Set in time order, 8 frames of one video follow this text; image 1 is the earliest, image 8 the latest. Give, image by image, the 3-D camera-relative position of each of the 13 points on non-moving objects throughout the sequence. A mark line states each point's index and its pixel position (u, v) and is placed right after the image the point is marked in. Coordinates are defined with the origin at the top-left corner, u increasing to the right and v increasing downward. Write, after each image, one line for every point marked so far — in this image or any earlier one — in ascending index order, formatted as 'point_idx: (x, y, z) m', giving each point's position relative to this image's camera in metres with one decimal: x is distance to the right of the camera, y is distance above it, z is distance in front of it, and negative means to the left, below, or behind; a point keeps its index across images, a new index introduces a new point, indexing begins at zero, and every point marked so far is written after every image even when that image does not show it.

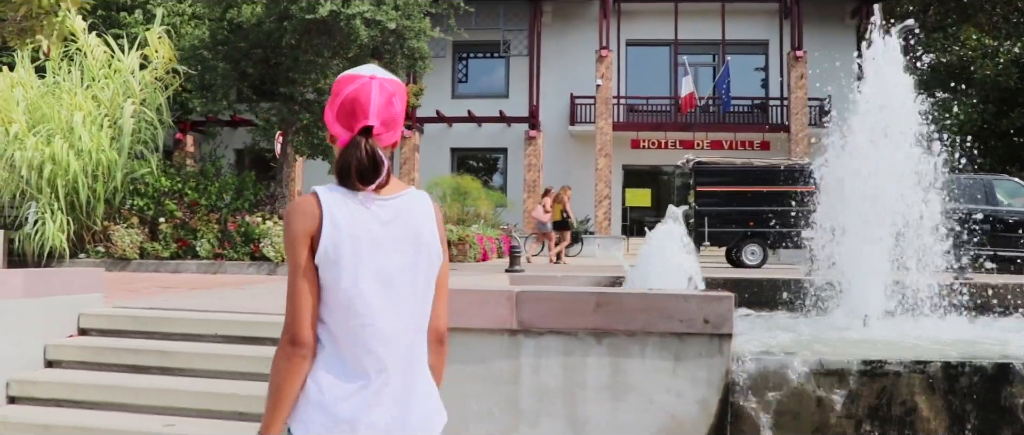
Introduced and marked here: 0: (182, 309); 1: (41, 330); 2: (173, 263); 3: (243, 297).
0: (-2.1, -0.6, +6.5) m
1: (-2.6, -0.6, +5.8) m
2: (-3.8, -0.5, +11.8) m
3: (-2.1, -0.6, +7.9) m
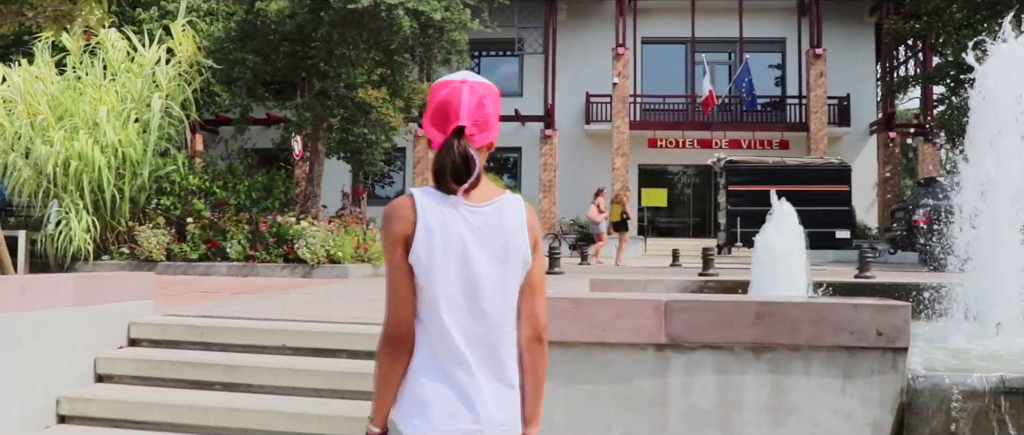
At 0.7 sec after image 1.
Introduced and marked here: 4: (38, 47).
0: (-1.6, -0.6, +5.9) m
1: (-2.1, -0.6, +5.2) m
2: (-3.3, -0.5, +11.3) m
3: (-1.6, -0.6, +7.3) m
4: (-5.4, +1.9, +11.9) m
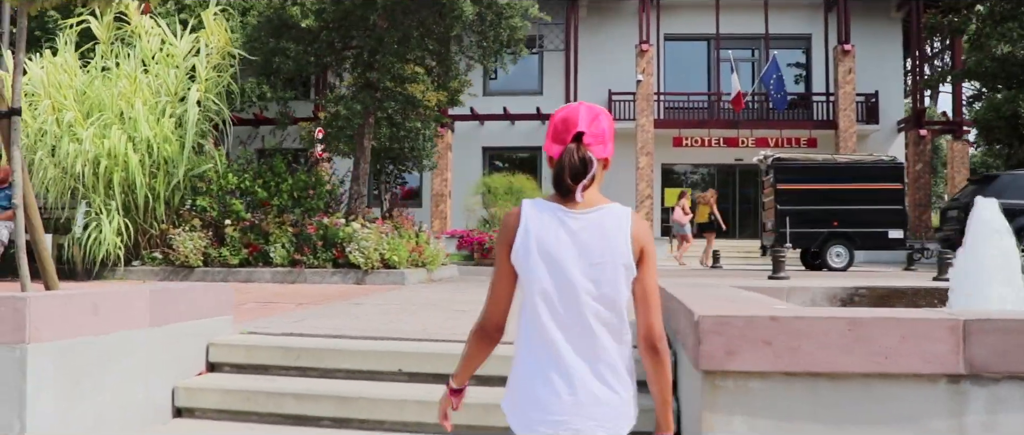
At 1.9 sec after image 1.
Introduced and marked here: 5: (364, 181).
0: (-0.9, -0.6, +5.1) m
1: (-1.4, -0.6, +4.3) m
2: (-2.7, -0.5, +10.4) m
3: (-0.9, -0.6, +6.4) m
4: (-4.7, +1.9, +11.0) m
5: (-1.7, +0.4, +11.9) m
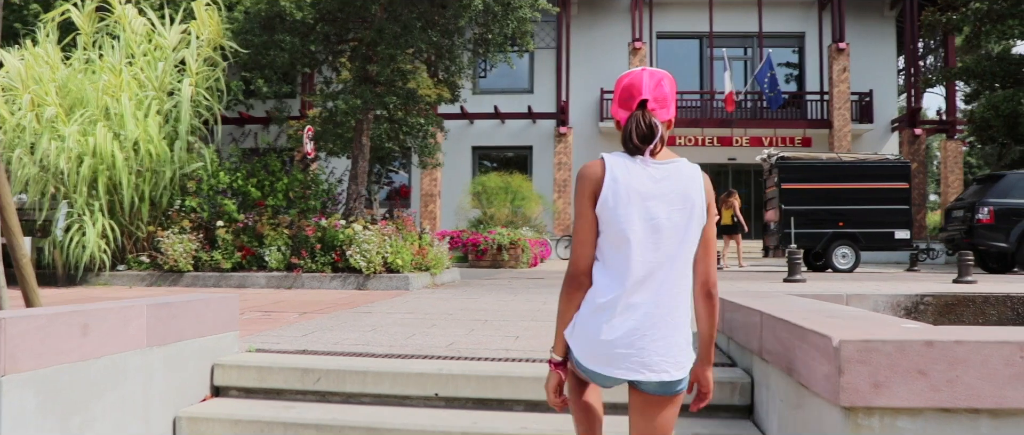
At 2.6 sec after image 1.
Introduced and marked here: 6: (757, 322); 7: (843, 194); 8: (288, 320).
0: (-0.7, -0.6, +4.5) m
1: (-1.2, -0.6, +3.7) m
2: (-2.6, -0.5, +9.8) m
3: (-0.8, -0.6, +5.8) m
4: (-4.6, +1.9, +10.4) m
5: (-1.6, +0.4, +11.3) m
6: (+0.9, -0.4, +3.7) m
7: (+5.6, +0.4, +17.7) m
8: (-1.3, -0.6, +6.2) m
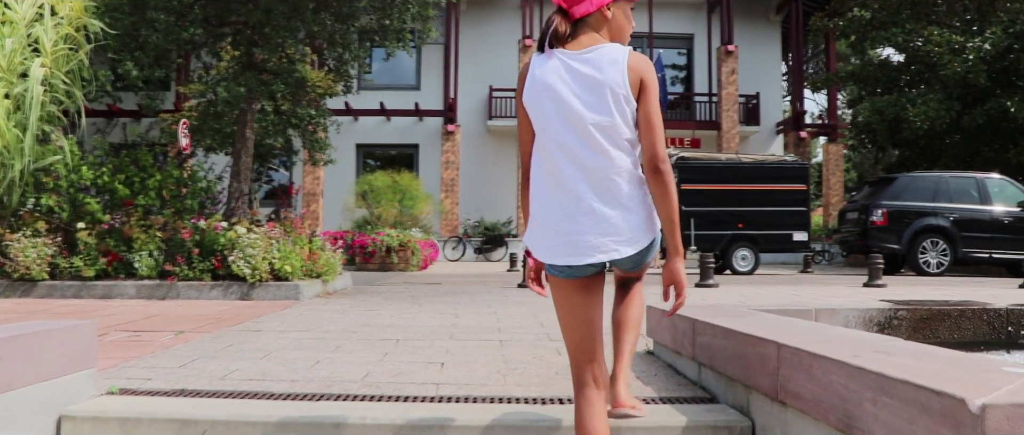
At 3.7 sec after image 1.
0: (-1.0, -0.6, +3.6) m
1: (-1.4, -0.6, +2.8) m
2: (-3.4, -0.6, +8.6) m
3: (-1.1, -0.6, +4.9) m
4: (-5.5, +1.9, +9.0) m
5: (-2.6, +0.4, +10.2) m
6: (+0.7, -0.4, +2.9) m
7: (+3.8, +0.4, +17.4) m
8: (-1.7, -0.6, +5.2) m
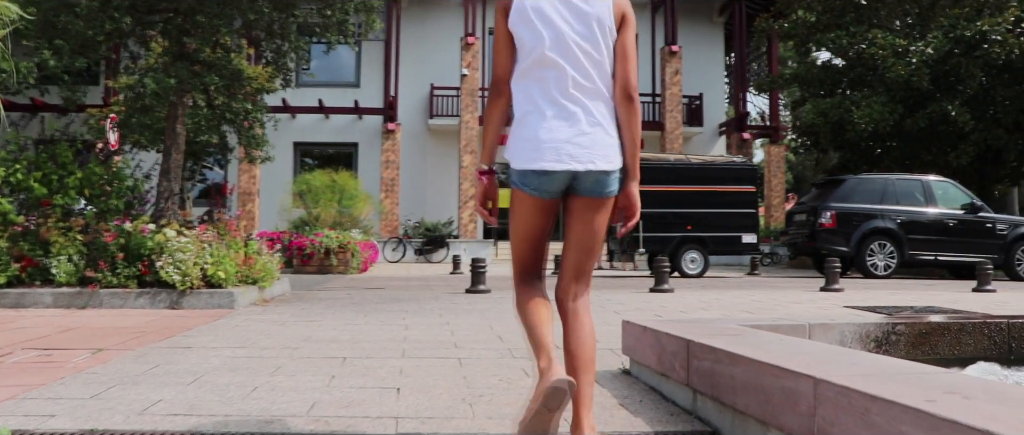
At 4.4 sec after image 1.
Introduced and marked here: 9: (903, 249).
0: (-1.0, -0.6, +3.0) m
1: (-1.4, -0.7, +2.2) m
2: (-3.7, -0.6, +7.9) m
3: (-1.3, -0.6, +4.3) m
4: (-5.9, +1.9, +8.1) m
5: (-3.1, +0.4, +9.5) m
6: (+0.7, -0.4, +2.5) m
7: (+2.9, +0.3, +17.1) m
8: (-1.9, -0.6, +4.6) m
9: (+6.3, -0.5, +17.0) m
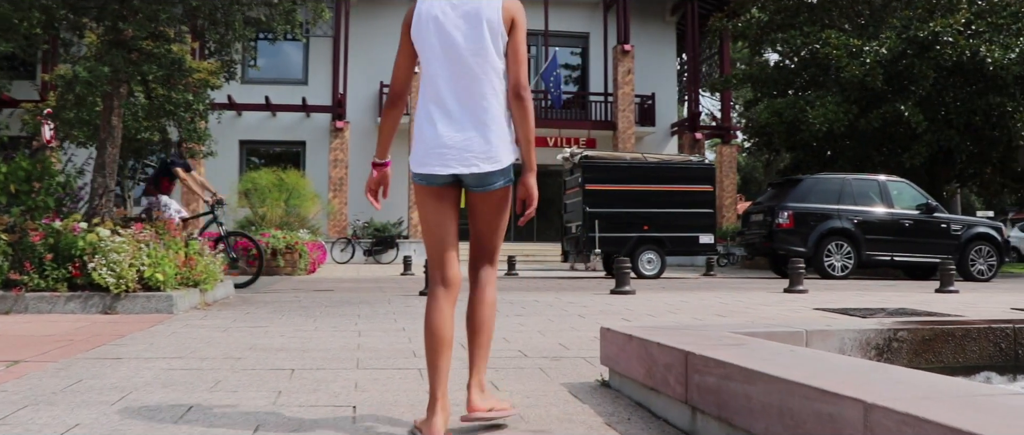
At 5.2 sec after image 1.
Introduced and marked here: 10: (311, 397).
0: (-1.1, -0.6, +2.5) m
1: (-1.4, -0.6, +1.7) m
2: (-4.0, -0.5, +7.3) m
3: (-1.4, -0.6, +3.8) m
4: (-6.2, +1.9, +7.4) m
5: (-3.4, +0.4, +8.9) m
6: (+0.7, -0.4, +2.1) m
7: (+2.2, +0.3, +16.8) m
8: (-2.0, -0.6, +4.1) m
9: (+5.6, -0.5, +16.9) m
10: (-0.7, -0.6, +3.7) m
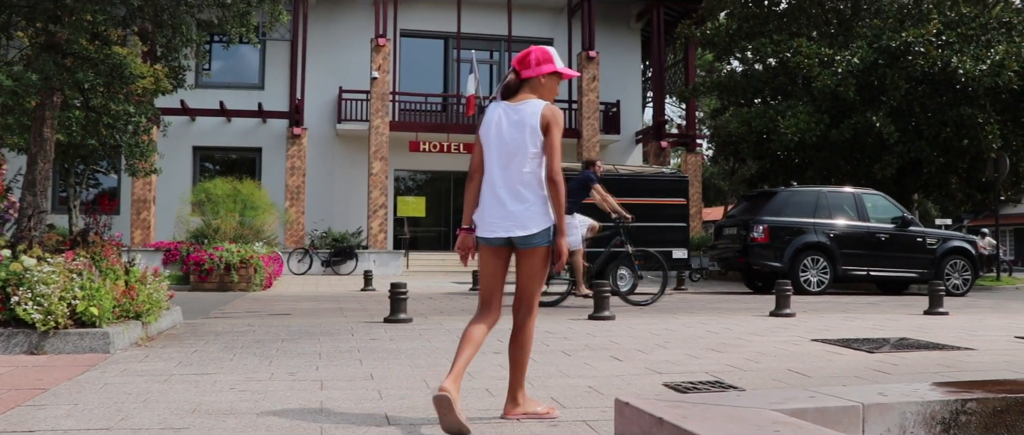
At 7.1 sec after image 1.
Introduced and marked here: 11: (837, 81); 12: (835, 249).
0: (-1.0, -0.7, +1.8) m
1: (-1.3, -0.8, +0.9) m
2: (-4.2, -0.7, +6.4) m
3: (-1.4, -0.8, +3.1) m
4: (-6.3, +1.7, +6.4) m
5: (-3.6, +0.2, +8.1) m
6: (+0.7, -0.6, +1.4) m
7: (+1.7, +0.1, +16.1) m
8: (-2.0, -0.8, +3.3) m
9: (+5.1, -0.8, +16.4) m
10: (-0.7, -0.8, +3.0) m
11: (+6.1, +2.6, +19.6) m
12: (+5.0, -0.5, +16.3) m
